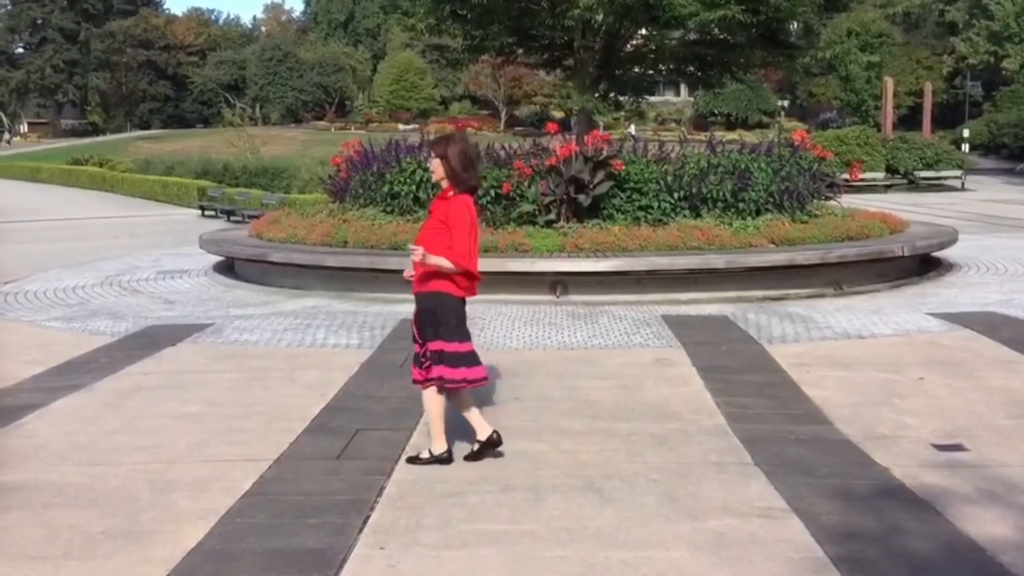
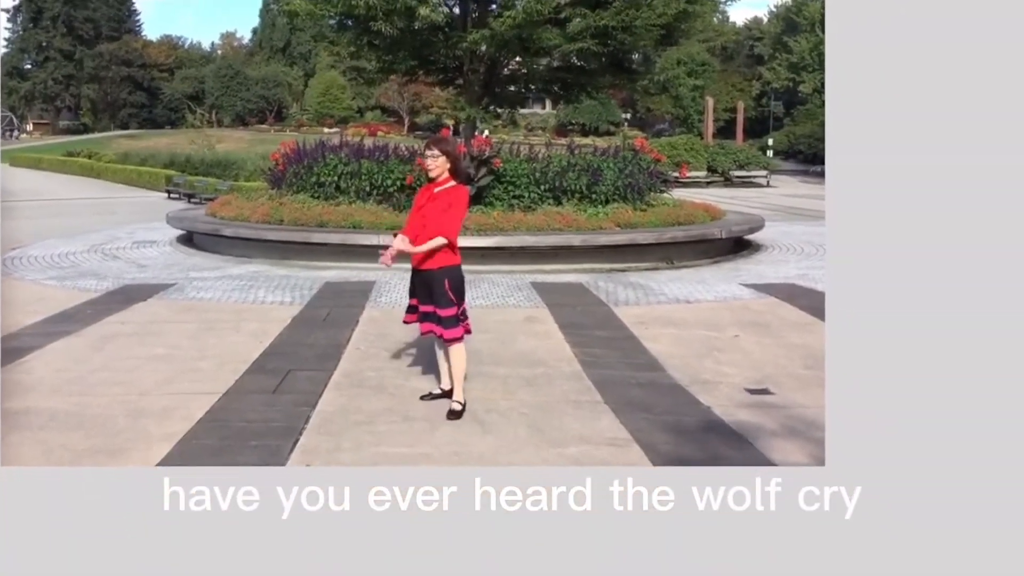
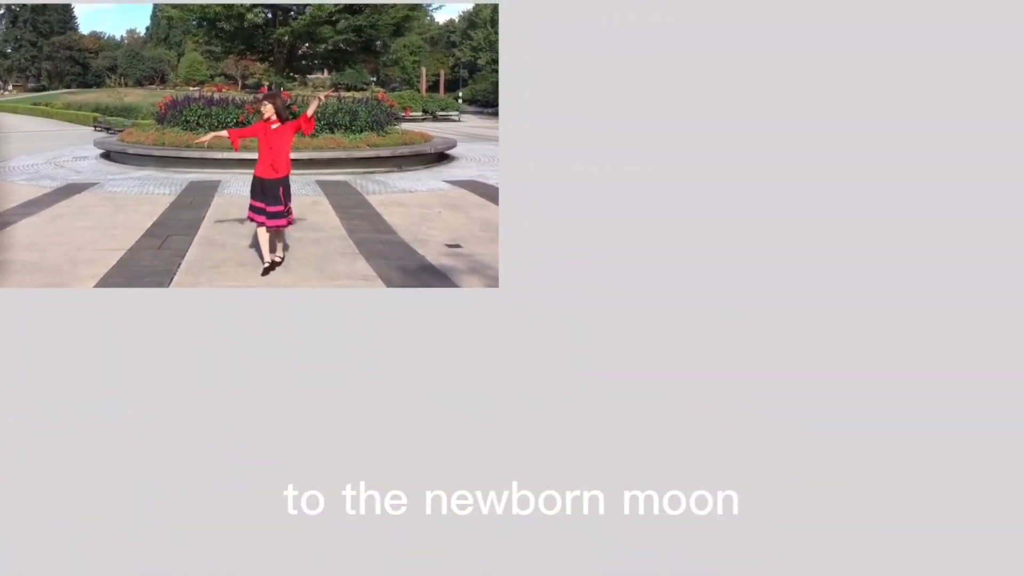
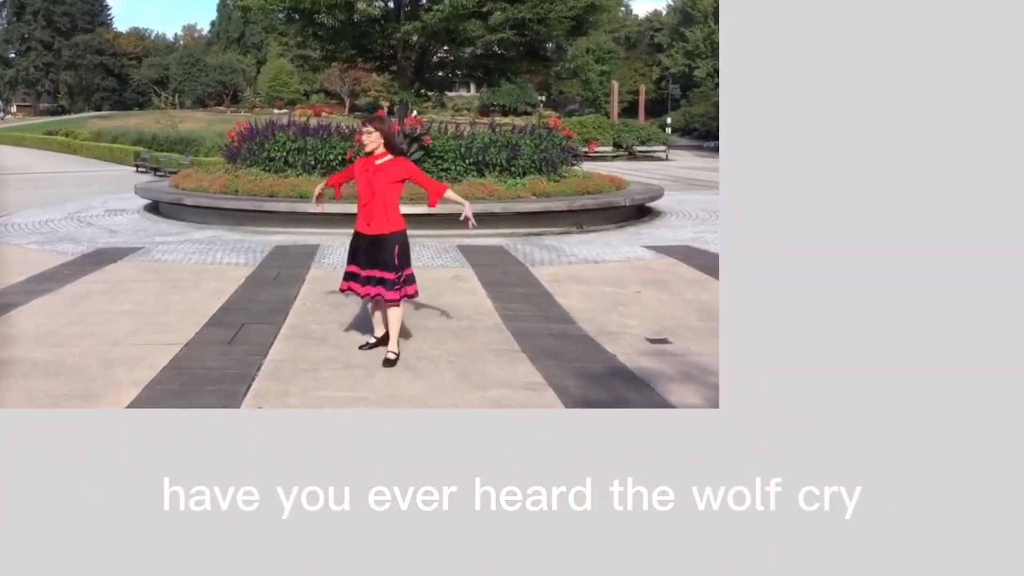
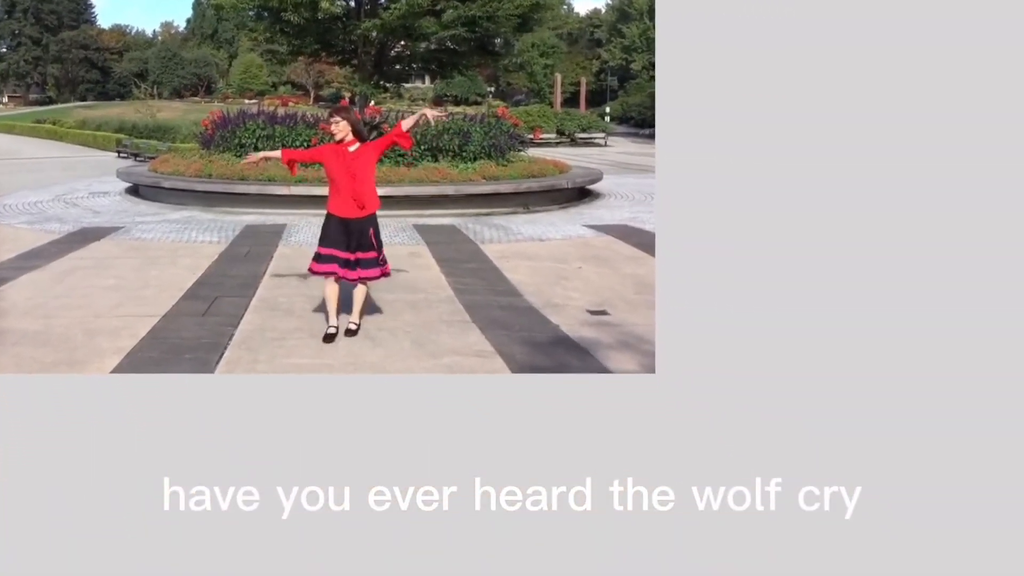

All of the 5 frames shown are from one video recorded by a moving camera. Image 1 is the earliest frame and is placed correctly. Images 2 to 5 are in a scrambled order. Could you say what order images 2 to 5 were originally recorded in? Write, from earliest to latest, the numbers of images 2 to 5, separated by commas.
2, 4, 5, 3
